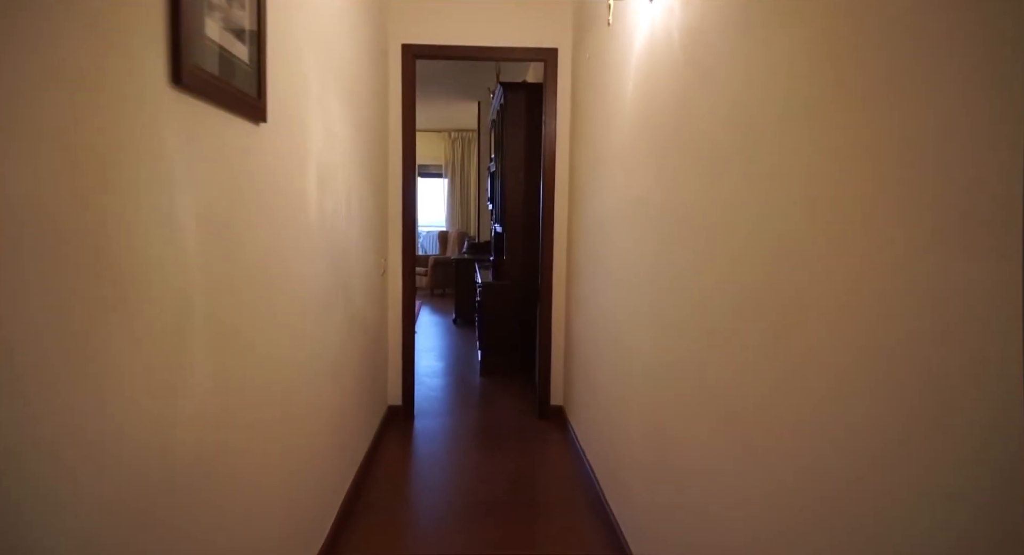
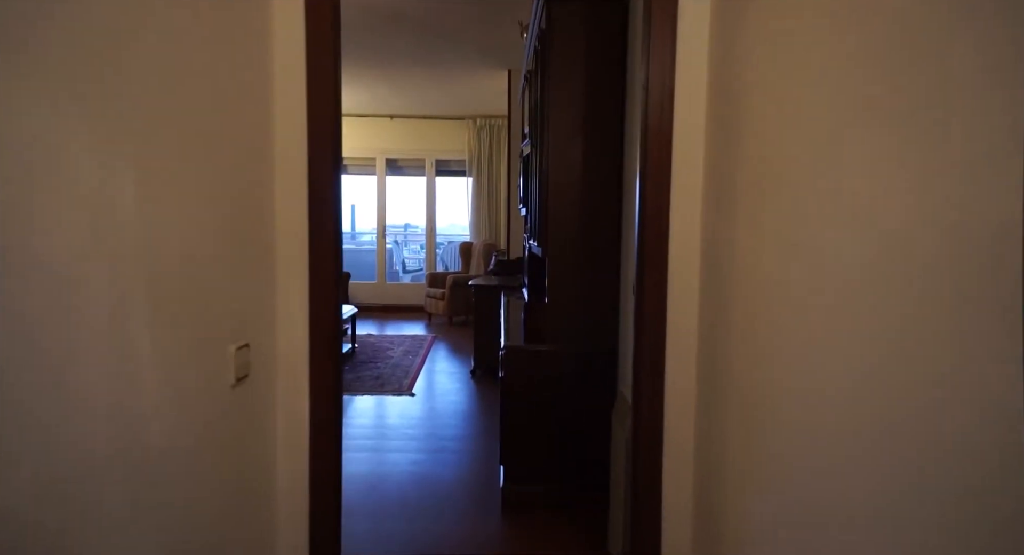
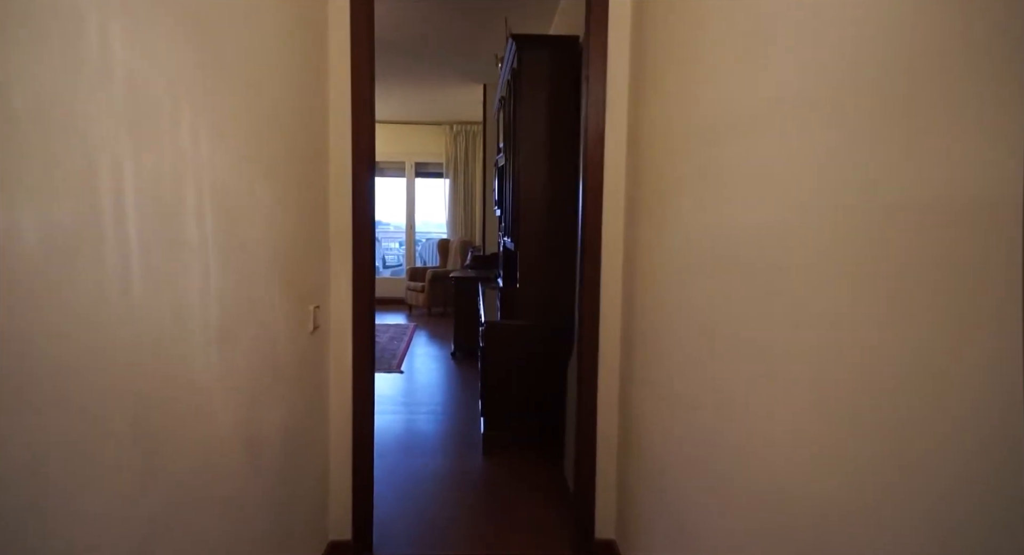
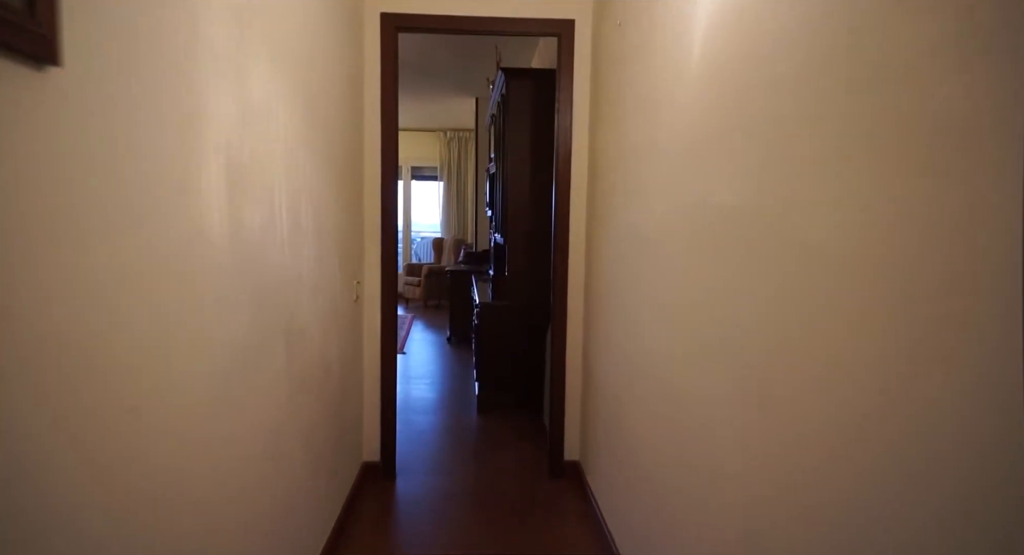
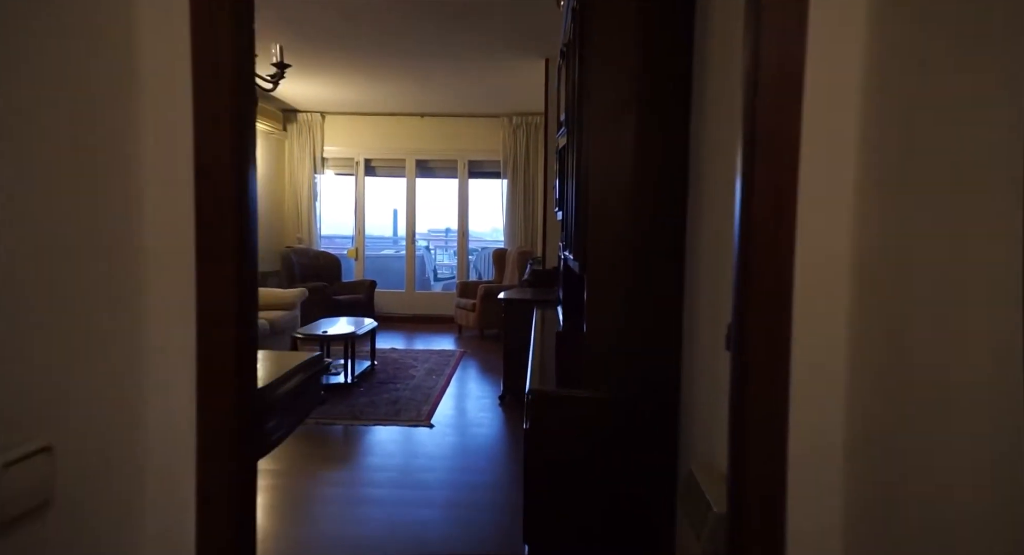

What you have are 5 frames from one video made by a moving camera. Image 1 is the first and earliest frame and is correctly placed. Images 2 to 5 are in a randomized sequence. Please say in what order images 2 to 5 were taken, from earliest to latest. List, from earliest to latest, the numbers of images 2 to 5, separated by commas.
4, 3, 2, 5
